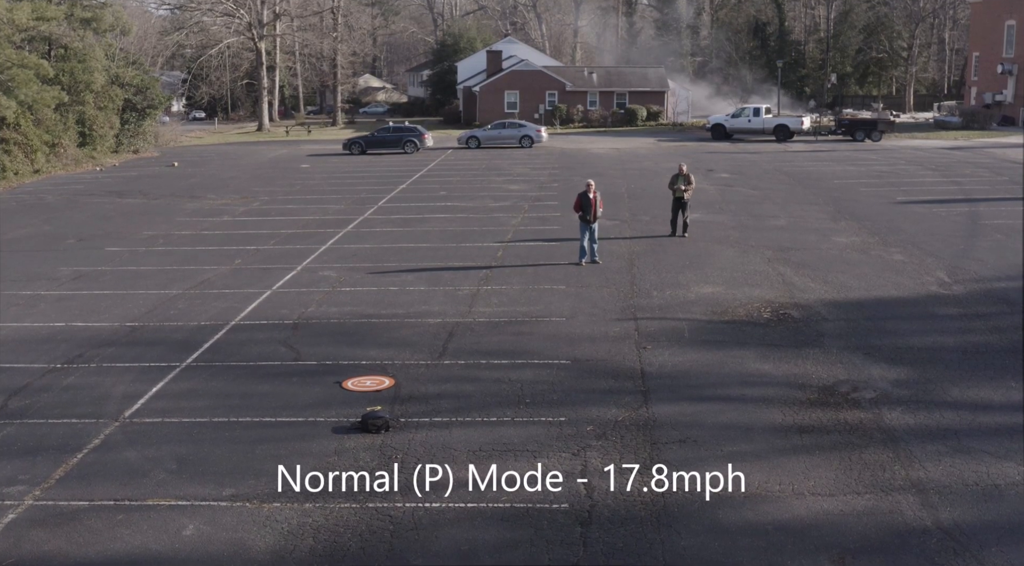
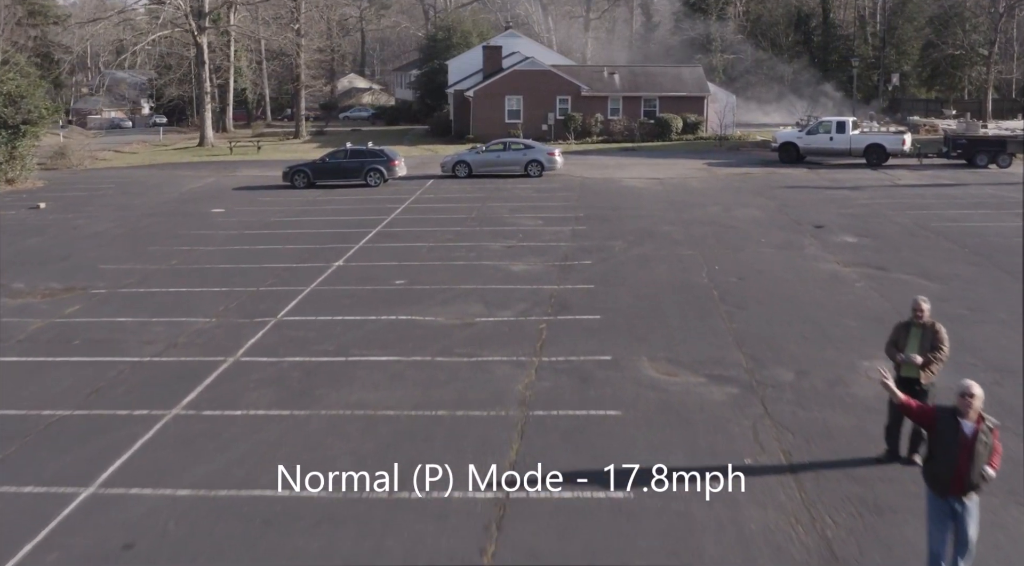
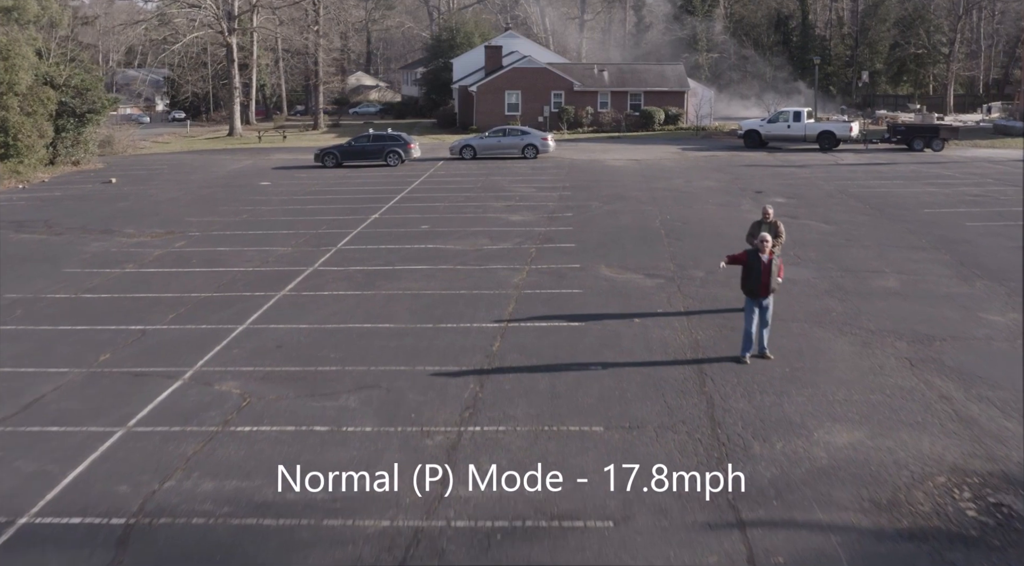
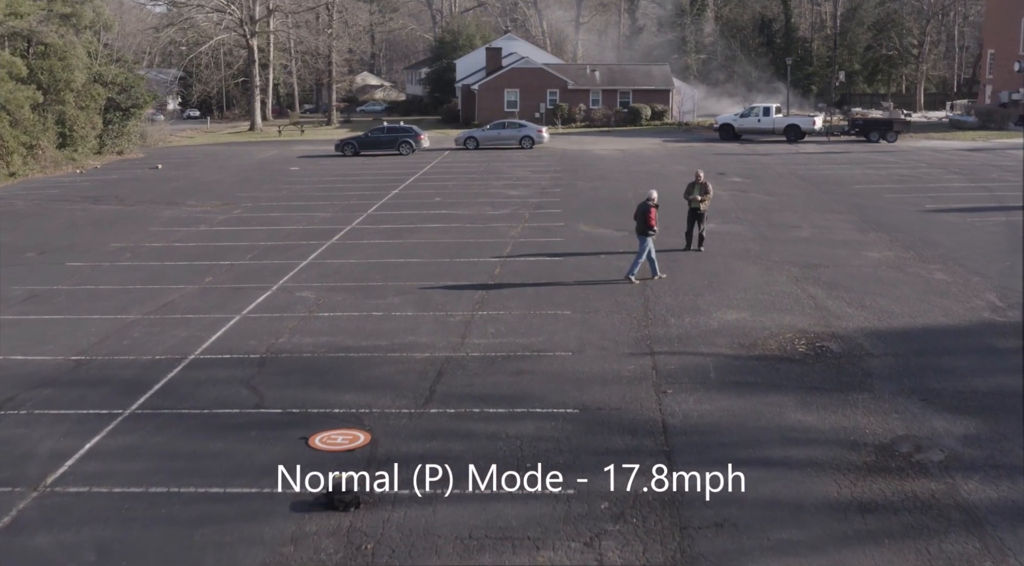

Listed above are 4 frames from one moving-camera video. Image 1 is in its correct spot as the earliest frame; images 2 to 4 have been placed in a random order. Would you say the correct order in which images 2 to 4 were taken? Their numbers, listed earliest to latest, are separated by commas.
4, 3, 2
